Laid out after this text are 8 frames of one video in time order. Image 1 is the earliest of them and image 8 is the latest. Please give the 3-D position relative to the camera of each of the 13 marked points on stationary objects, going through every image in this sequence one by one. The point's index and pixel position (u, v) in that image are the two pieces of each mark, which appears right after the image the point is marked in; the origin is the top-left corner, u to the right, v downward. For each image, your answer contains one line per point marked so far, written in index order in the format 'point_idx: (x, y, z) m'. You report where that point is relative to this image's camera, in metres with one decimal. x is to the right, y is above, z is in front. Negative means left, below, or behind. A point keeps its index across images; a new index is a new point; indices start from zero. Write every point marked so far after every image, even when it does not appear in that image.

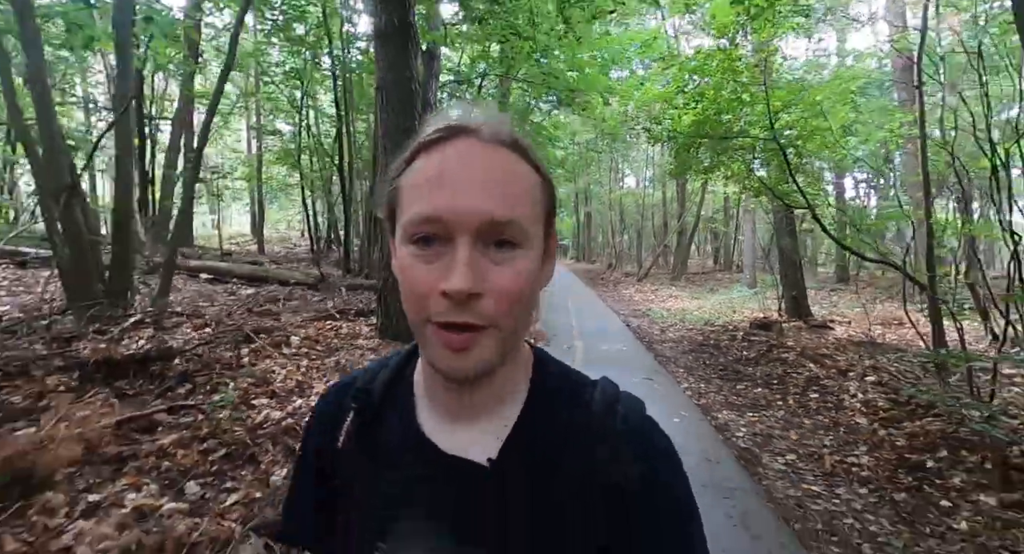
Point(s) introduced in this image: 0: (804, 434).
0: (+2.8, -1.4, +4.5) m
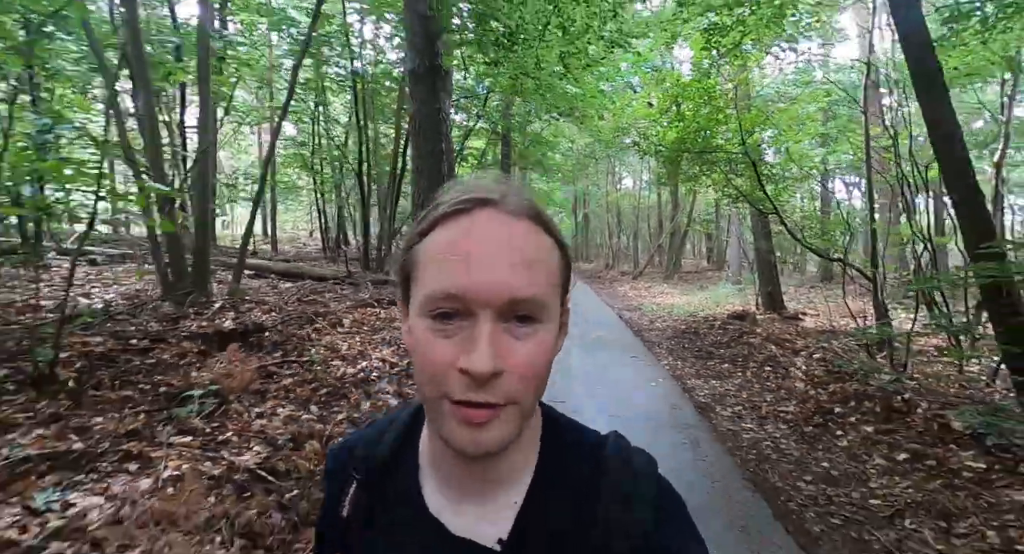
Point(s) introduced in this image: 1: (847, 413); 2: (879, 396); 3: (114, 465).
0: (+2.9, -1.4, +5.8) m
1: (+3.4, -1.4, +4.9) m
2: (+3.9, -1.2, +5.0) m
3: (-2.1, -1.0, +2.5) m
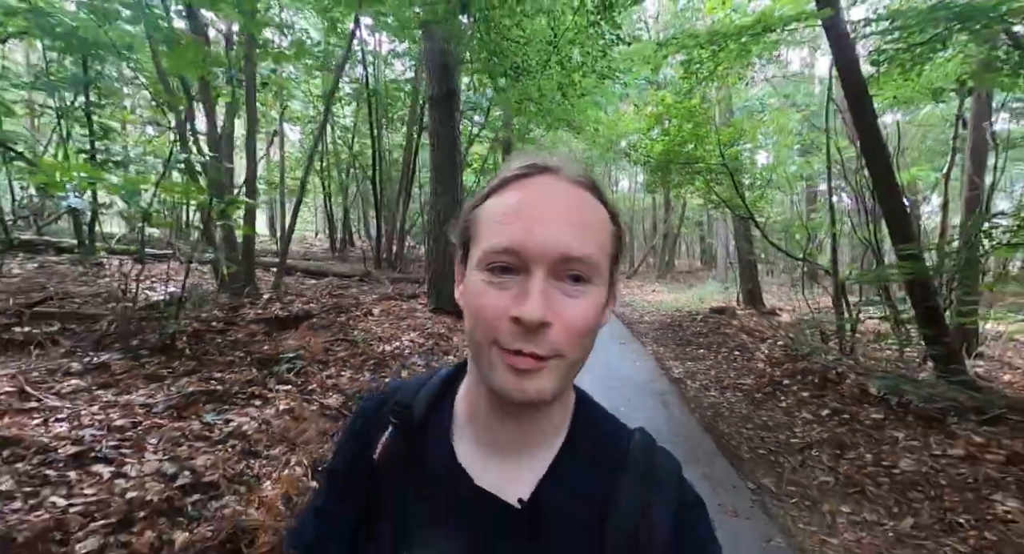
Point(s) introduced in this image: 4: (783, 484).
0: (+3.0, -1.3, +6.9) m
1: (+3.5, -1.3, +6.0) m
2: (+3.9, -1.2, +6.1) m
3: (-2.0, -0.9, +3.6) m
4: (+2.0, -1.5, +3.6) m
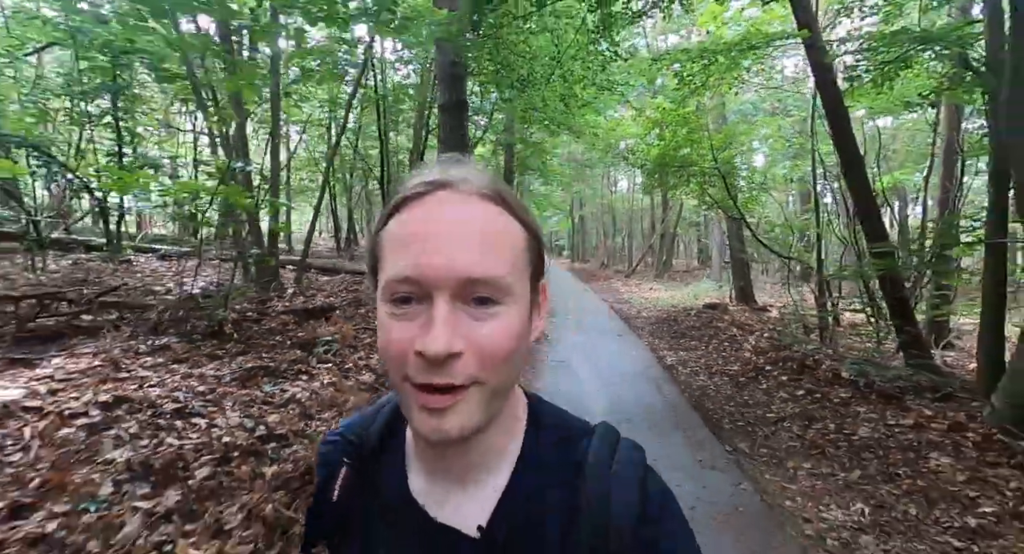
0: (+3.1, -1.3, +7.5) m
1: (+3.6, -1.2, +6.6) m
2: (+4.0, -1.1, +6.7) m
3: (-1.9, -0.9, +4.2) m
4: (+2.1, -1.5, +4.2) m
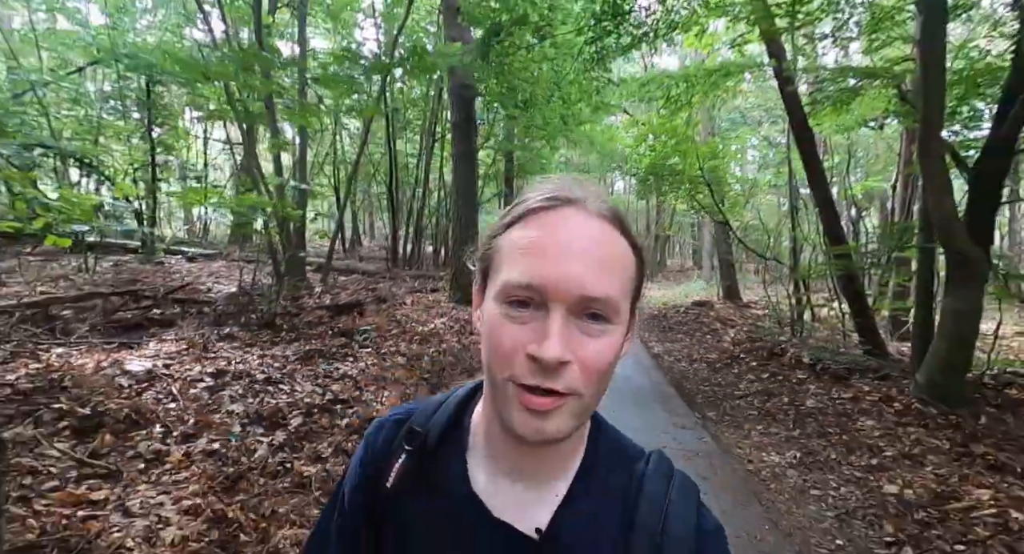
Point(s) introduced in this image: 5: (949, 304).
0: (+3.2, -1.2, +8.4) m
1: (+3.7, -1.2, +7.5) m
2: (+4.1, -1.1, +7.7) m
3: (-1.8, -0.9, +5.1) m
4: (+2.2, -1.5, +5.1) m
5: (+4.7, -0.3, +5.1) m
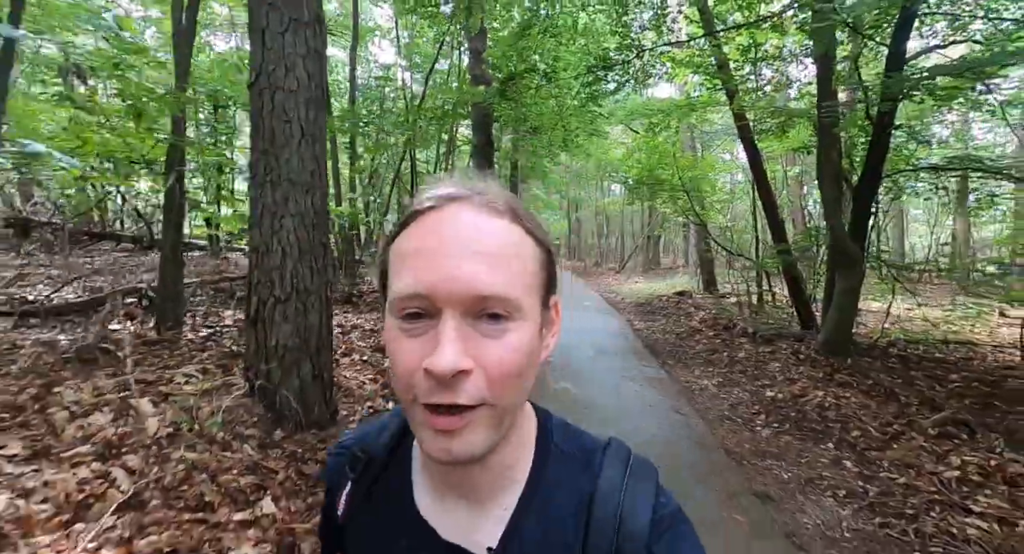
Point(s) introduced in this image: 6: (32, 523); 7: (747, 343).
0: (+3.4, -1.1, +10.5) m
1: (+3.9, -1.1, +9.6) m
2: (+4.4, -0.9, +9.8) m
3: (-1.5, -0.7, +7.2) m
4: (+2.5, -1.3, +7.2) m
5: (+4.9, -0.1, +7.3) m
6: (-1.9, -1.0, +1.9) m
7: (+3.9, -1.1, +8.0) m
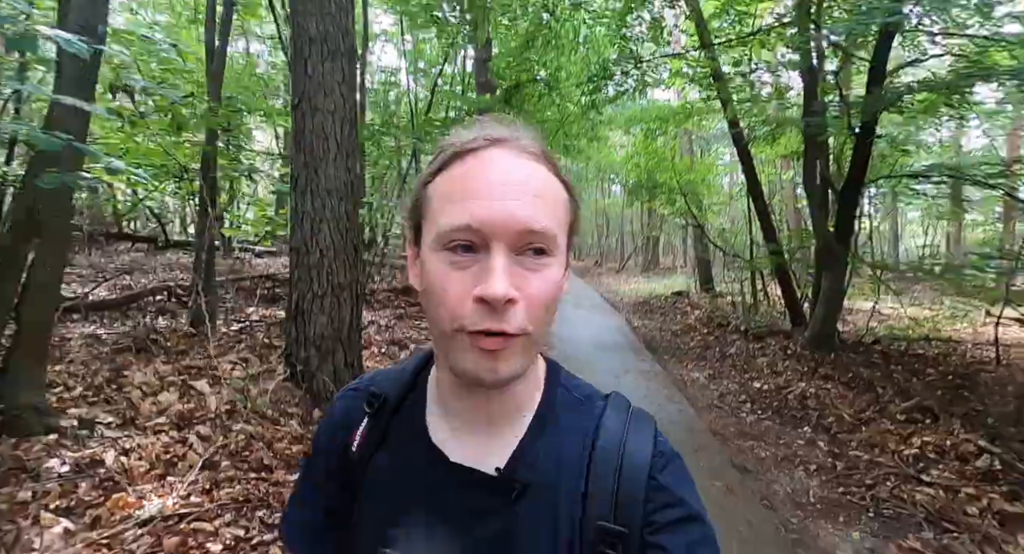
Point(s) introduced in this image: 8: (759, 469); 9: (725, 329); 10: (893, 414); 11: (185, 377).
0: (+3.5, -1.1, +10.9) m
1: (+4.0, -1.1, +10.1) m
2: (+4.4, -0.9, +10.2) m
3: (-1.5, -0.7, +7.7) m
4: (+2.5, -1.3, +7.7) m
5: (+5.0, -0.1, +7.7) m
6: (-1.8, -1.0, +2.3) m
7: (+4.0, -1.1, +8.5) m
8: (+1.9, -1.5, +3.7) m
9: (+4.2, -1.0, +9.5) m
10: (+3.7, -1.3, +4.7) m
11: (-2.3, -0.7, +3.5) m
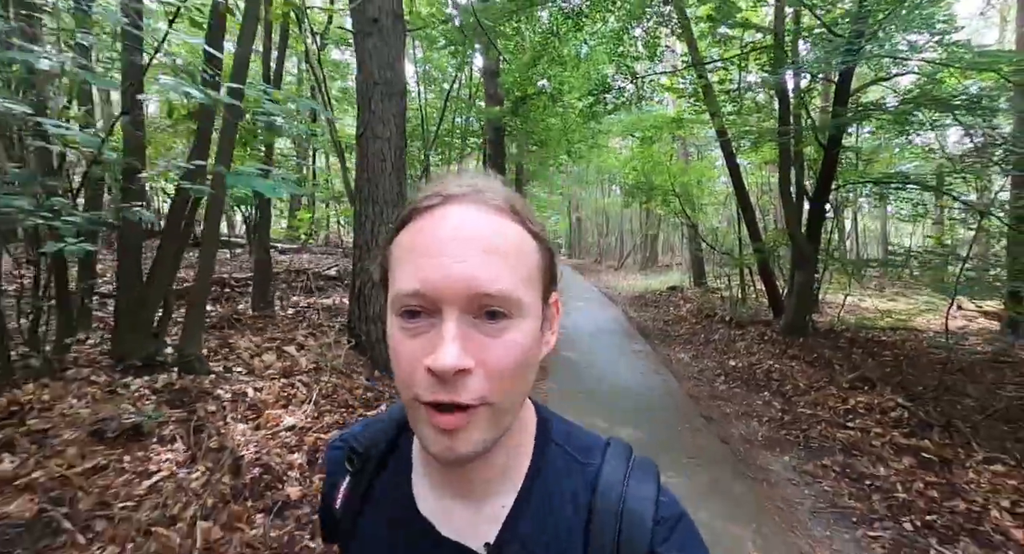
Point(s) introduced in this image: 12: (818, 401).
0: (+3.6, -1.0, +11.9) m
1: (+4.2, -1.0, +11.0) m
2: (+4.6, -0.8, +11.2) m
3: (-1.3, -0.6, +8.6) m
4: (+2.7, -1.2, +8.7) m
5: (+5.2, 0.0, +8.7) m
6: (-1.7, -0.9, +3.3) m
7: (+4.1, -1.0, +9.5) m
8: (+2.0, -1.4, +4.7) m
9: (+4.4, -0.9, +10.5) m
10: (+3.9, -1.2, +5.7) m
11: (-2.2, -0.6, +4.5) m
12: (+3.2, -1.3, +5.1) m
